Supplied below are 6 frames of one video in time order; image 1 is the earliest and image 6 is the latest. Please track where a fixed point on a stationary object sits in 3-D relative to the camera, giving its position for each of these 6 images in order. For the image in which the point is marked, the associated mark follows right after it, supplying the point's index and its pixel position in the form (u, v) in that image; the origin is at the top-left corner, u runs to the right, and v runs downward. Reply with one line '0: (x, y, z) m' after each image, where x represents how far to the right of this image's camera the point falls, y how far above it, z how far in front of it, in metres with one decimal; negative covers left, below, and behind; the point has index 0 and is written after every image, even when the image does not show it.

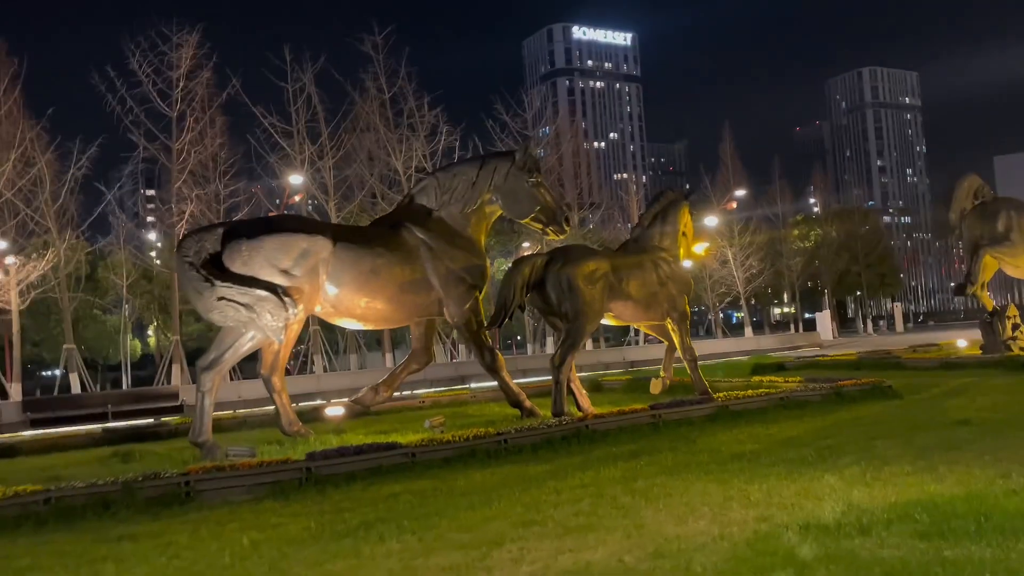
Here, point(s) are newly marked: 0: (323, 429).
0: (-2.5, -1.9, +11.4) m
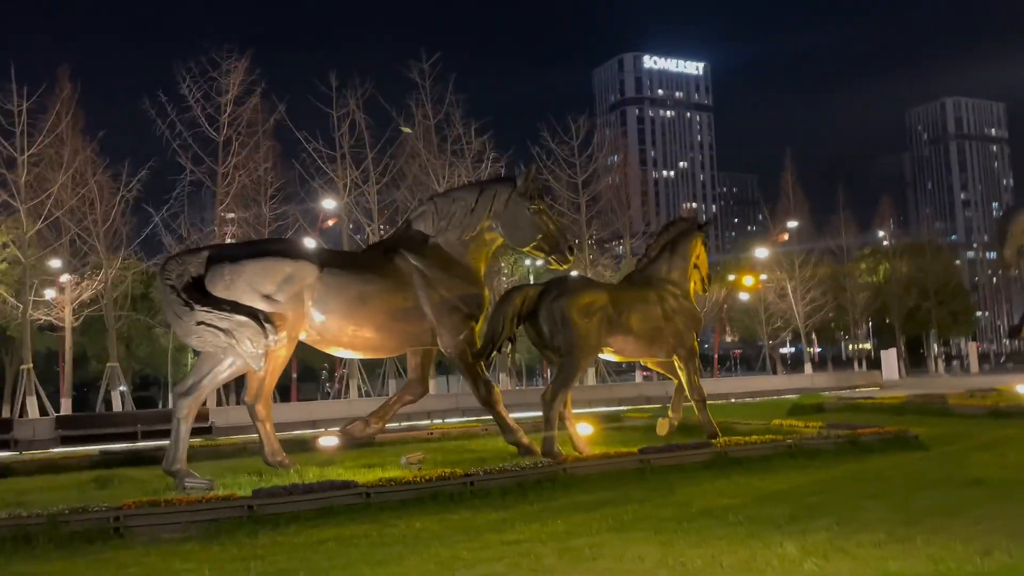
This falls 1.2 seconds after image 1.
0: (-2.6, -2.3, +11.0) m
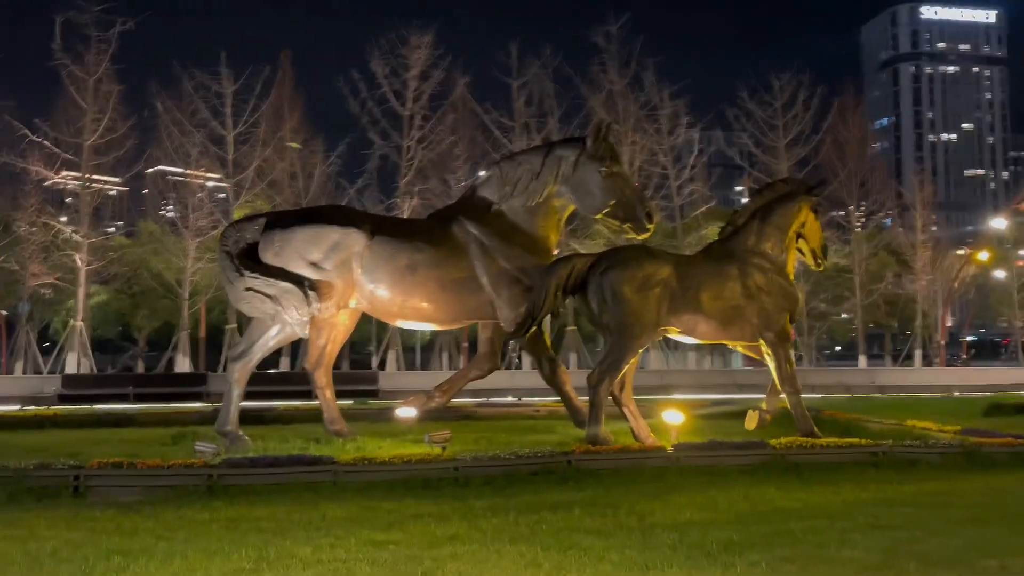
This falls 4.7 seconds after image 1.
0: (-1.7, -1.9, +10.9) m
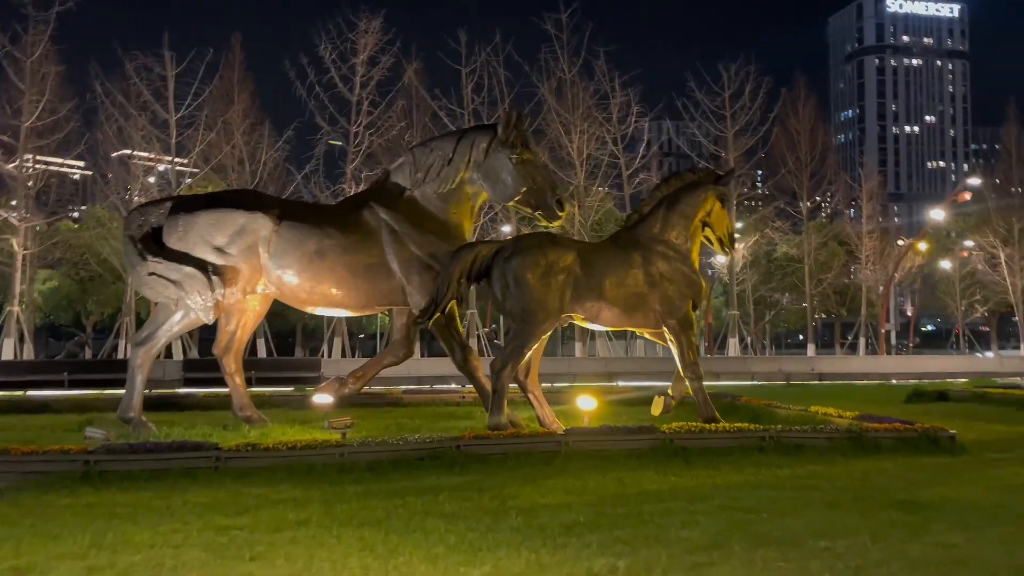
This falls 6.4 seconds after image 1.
0: (-2.8, -1.7, +10.9) m
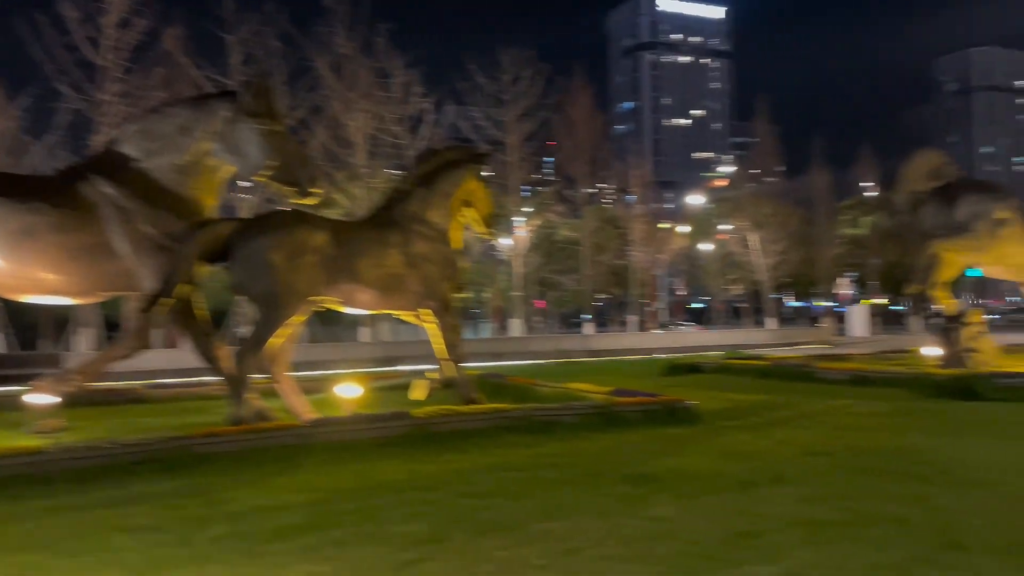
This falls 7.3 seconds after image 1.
0: (-5.7, -1.5, +9.4) m
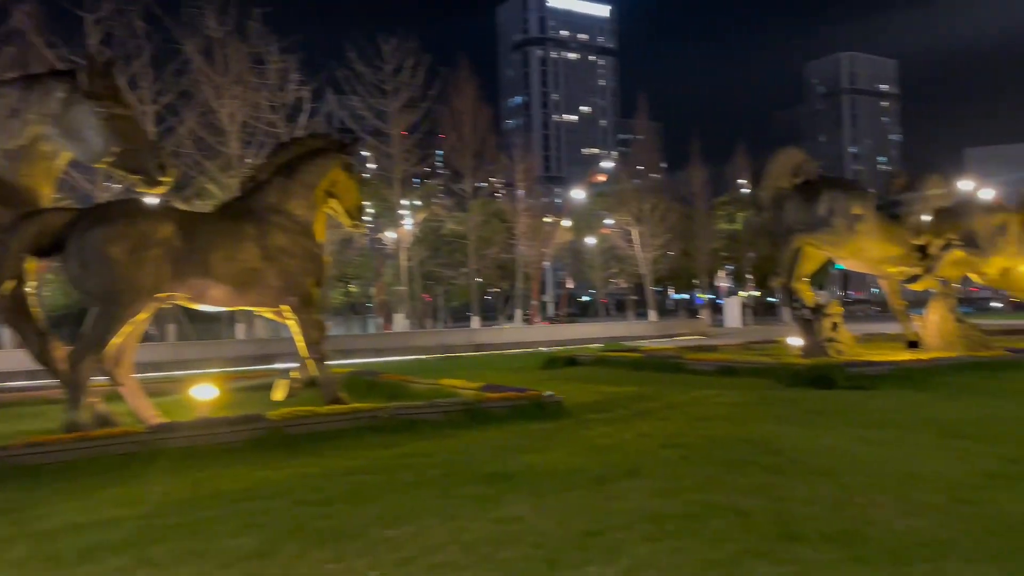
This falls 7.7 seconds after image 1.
0: (-7.1, -1.5, +8.4) m
